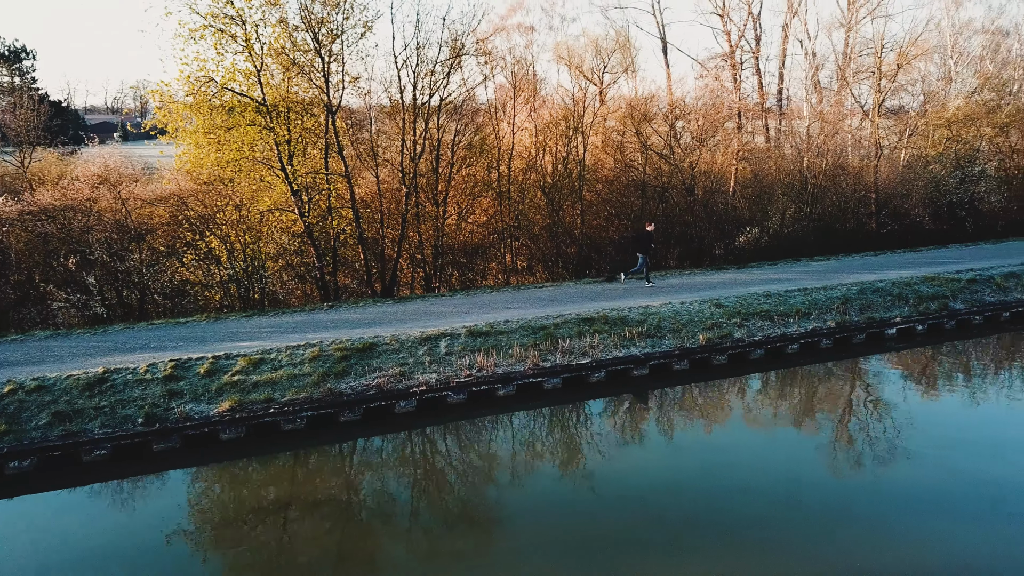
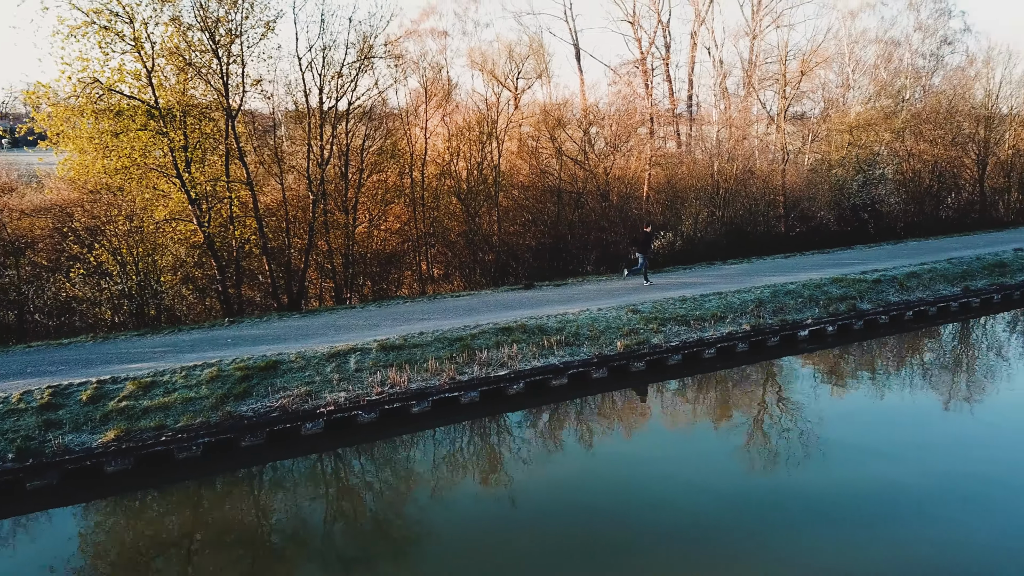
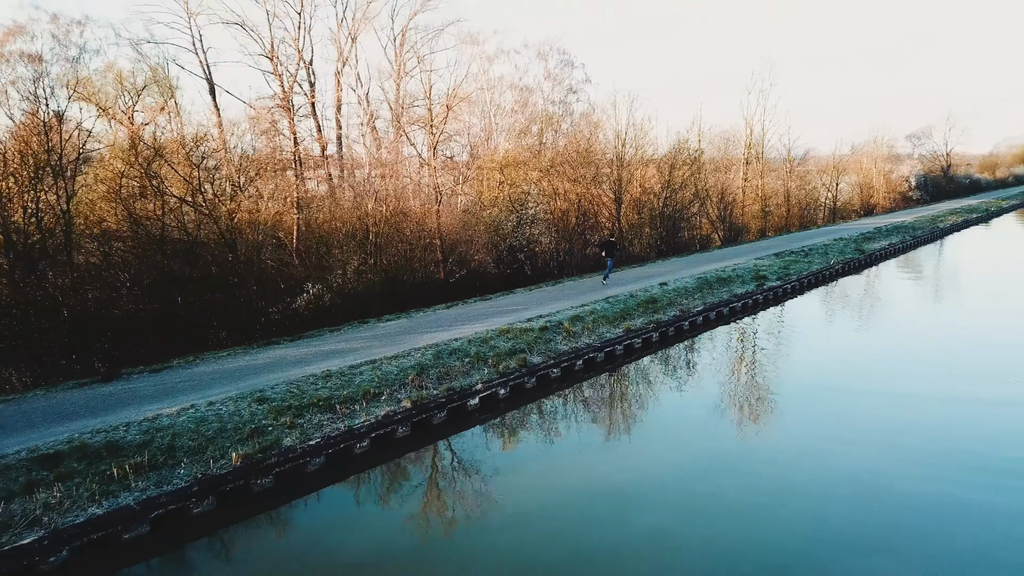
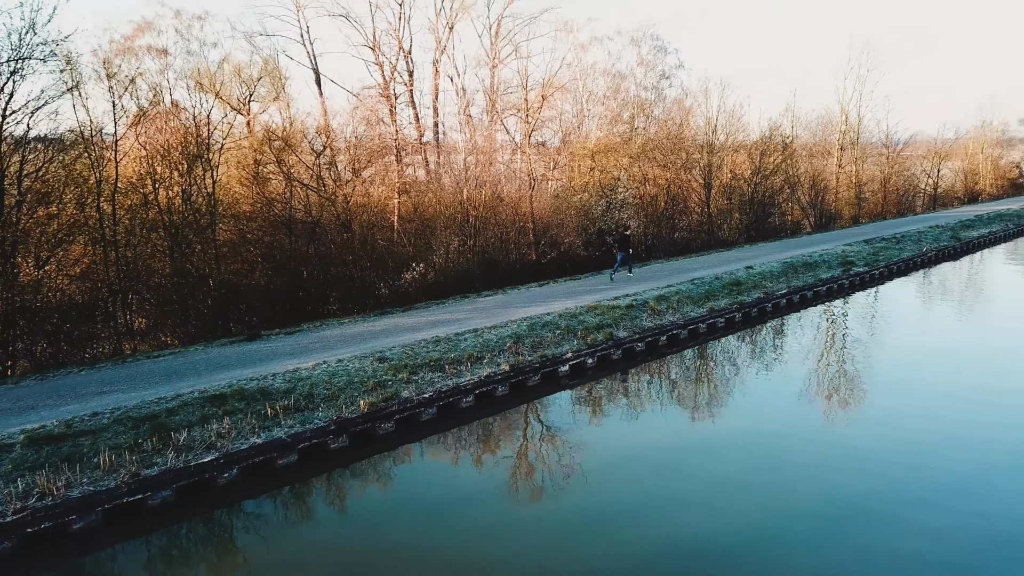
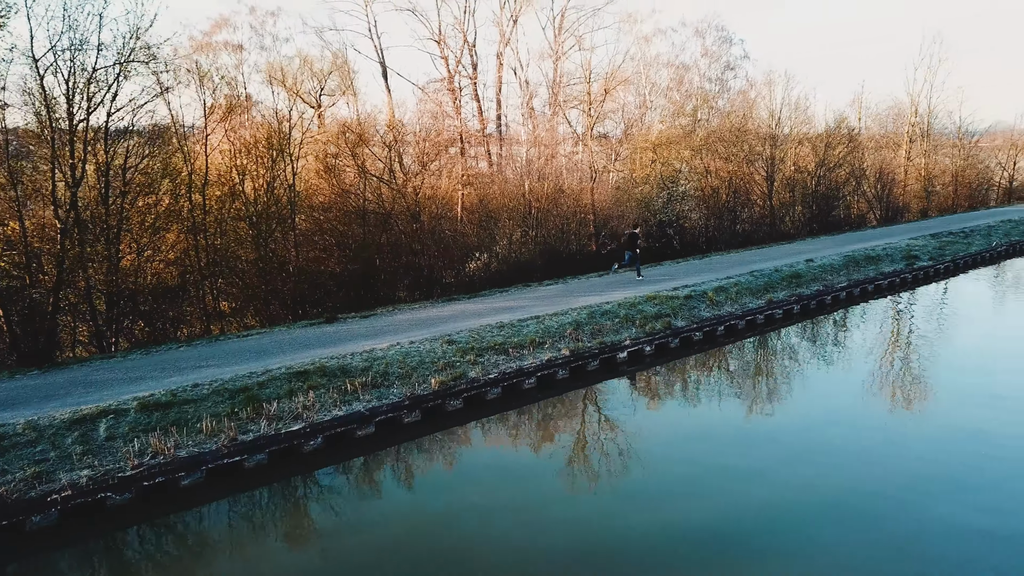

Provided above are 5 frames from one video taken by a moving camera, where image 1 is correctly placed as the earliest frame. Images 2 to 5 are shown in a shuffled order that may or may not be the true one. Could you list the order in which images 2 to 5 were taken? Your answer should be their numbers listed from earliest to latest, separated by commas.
2, 5, 4, 3
